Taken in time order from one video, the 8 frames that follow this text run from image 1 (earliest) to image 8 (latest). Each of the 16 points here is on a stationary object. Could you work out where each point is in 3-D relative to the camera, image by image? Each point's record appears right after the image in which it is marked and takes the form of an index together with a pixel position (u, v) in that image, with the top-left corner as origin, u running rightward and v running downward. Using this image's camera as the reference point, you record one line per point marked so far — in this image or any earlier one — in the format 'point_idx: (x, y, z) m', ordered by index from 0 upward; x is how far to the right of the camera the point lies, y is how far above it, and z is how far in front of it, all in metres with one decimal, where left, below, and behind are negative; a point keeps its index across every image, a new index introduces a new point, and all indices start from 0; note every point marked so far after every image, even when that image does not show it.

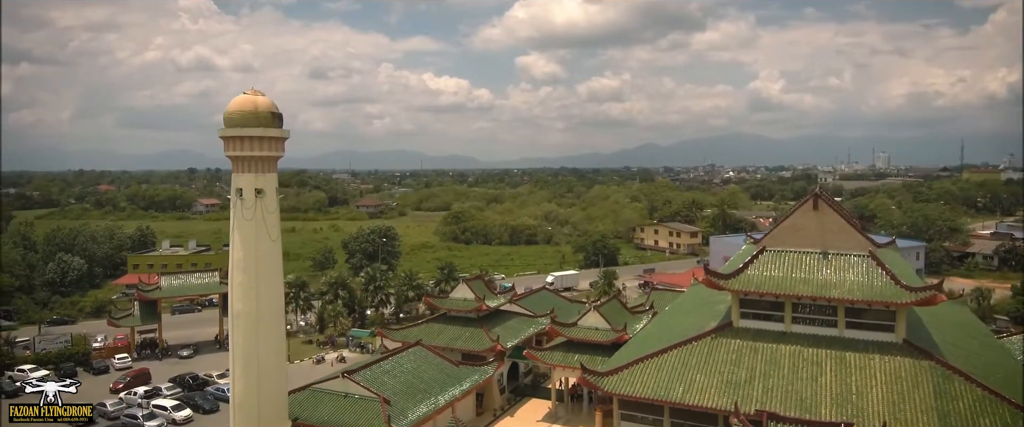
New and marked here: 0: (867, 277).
0: (+9.1, -1.7, +16.0) m
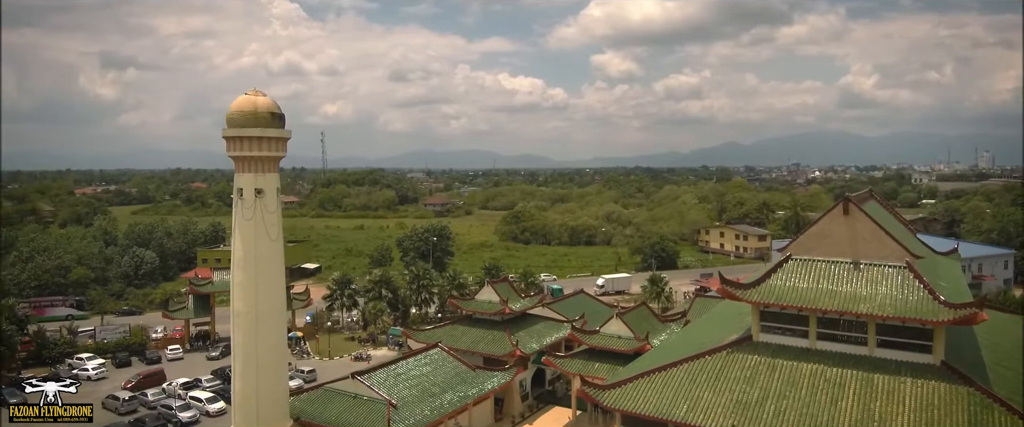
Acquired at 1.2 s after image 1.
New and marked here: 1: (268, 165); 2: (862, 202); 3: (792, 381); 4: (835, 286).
0: (+9.0, -1.8, +14.4) m
1: (-6.3, +1.2, +16.0) m
2: (+10.8, +0.4, +19.3) m
3: (+6.4, -3.9, +14.4) m
4: (+7.8, -1.8, +15.1) m
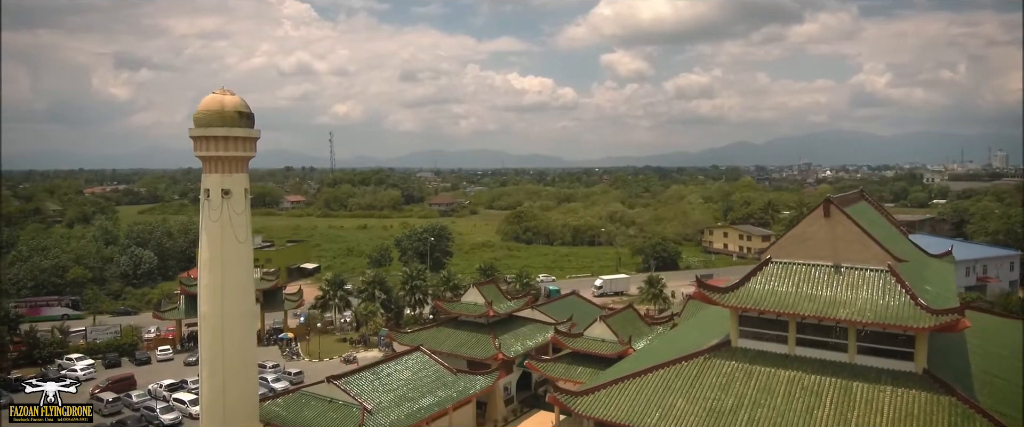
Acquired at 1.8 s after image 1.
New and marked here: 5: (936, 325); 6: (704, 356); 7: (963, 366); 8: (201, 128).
0: (+8.2, -1.9, +13.9) m
1: (-7.0, +1.2, +15.7) m
2: (+10.1, +0.4, +18.8) m
3: (+5.7, -3.9, +13.9) m
4: (+7.0, -1.8, +14.6) m
5: (+8.6, -2.3, +12.7) m
6: (+4.7, -3.5, +15.4) m
7: (+11.0, -3.7, +15.1) m
8: (-7.7, +2.1, +15.4) m
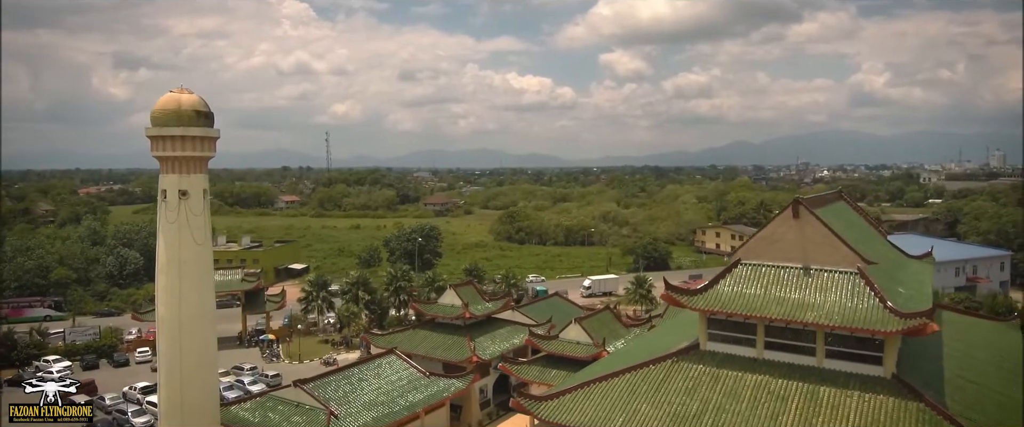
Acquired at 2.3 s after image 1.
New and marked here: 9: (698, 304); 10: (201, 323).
0: (+7.4, -1.9, +13.6) m
1: (-7.8, +1.2, +15.4) m
2: (+9.2, +0.4, +18.5) m
3: (+4.8, -3.9, +13.6) m
4: (+6.2, -1.8, +14.3) m
5: (+7.8, -2.3, +12.4) m
6: (+3.9, -3.5, +15.1) m
7: (+10.1, -3.7, +14.8) m
8: (-8.5, +2.1, +15.0) m
9: (+4.4, -2.1, +14.7) m
10: (-7.7, -2.7, +15.6) m
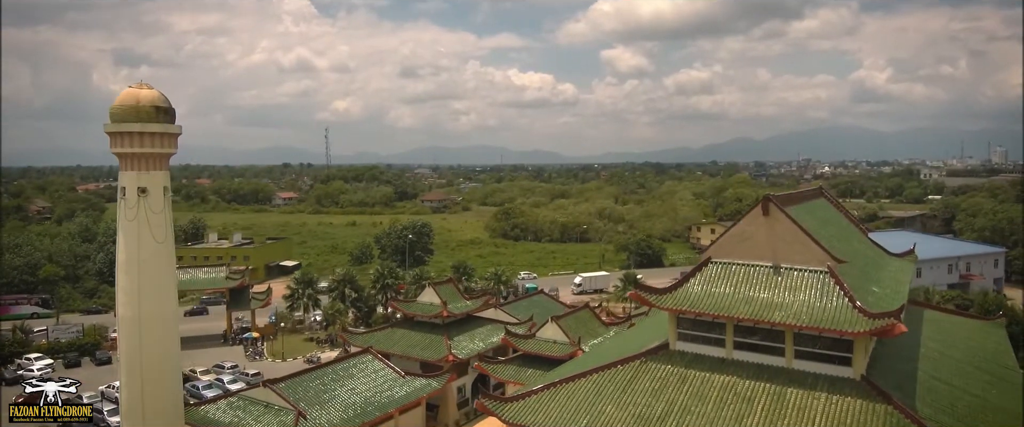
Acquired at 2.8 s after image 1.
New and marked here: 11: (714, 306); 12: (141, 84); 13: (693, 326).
0: (+6.6, -1.8, +13.3) m
1: (-8.6, +1.2, +15.1) m
2: (+8.4, +0.4, +18.2) m
3: (+4.0, -3.9, +13.4) m
4: (+5.4, -1.8, +14.0) m
5: (+7.0, -2.2, +12.1) m
6: (+3.0, -3.5, +14.8) m
7: (+9.3, -3.6, +14.5) m
8: (-9.3, +2.1, +14.7) m
9: (+3.6, -2.1, +14.4) m
10: (-8.6, -2.7, +15.4) m
11: (+4.5, -2.1, +14.0) m
12: (-9.0, +3.1, +15.2) m
13: (+4.3, -2.7, +14.7) m
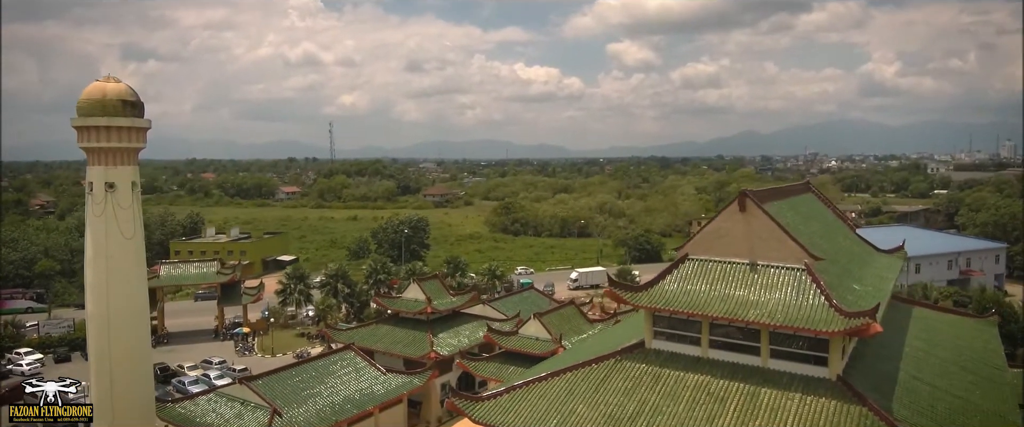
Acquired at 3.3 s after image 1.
0: (+5.9, -1.7, +13.0) m
1: (-9.3, +1.3, +14.8) m
2: (+7.8, +0.6, +17.9) m
3: (+3.4, -3.8, +13.1) m
4: (+4.7, -1.7, +13.7) m
5: (+6.3, -2.2, +11.8) m
6: (+2.4, -3.4, +14.6) m
7: (+8.6, -3.5, +14.2) m
8: (-10.0, +2.2, +14.5) m
9: (+2.9, -2.0, +14.1) m
10: (-9.2, -2.6, +15.2) m
11: (+3.9, -2.0, +13.7) m
12: (-9.6, +3.3, +14.9) m
13: (+3.6, -2.6, +14.4) m
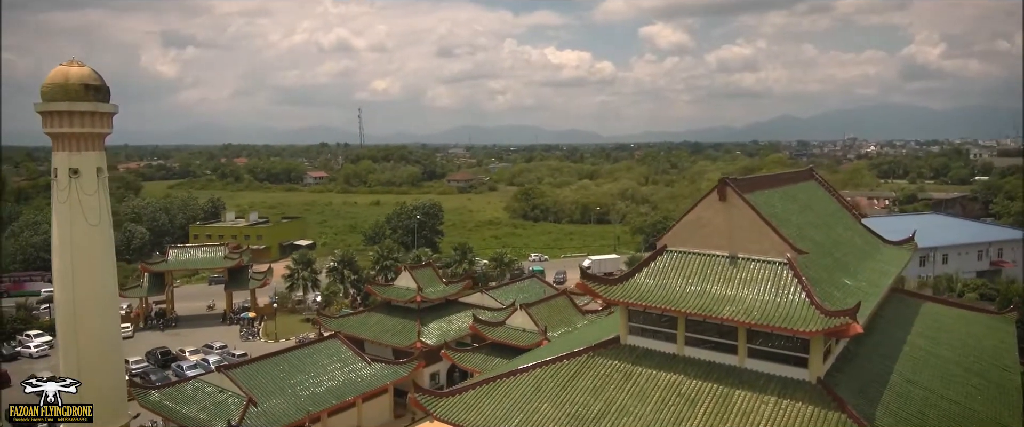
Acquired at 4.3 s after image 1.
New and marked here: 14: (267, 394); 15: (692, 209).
0: (+5.1, -1.6, +12.1) m
1: (-10.0, +1.6, +14.6) m
2: (+7.2, +0.9, +16.9) m
3: (+2.6, -3.6, +12.4) m
4: (+4.0, -1.5, +12.9) m
5: (+5.5, -2.0, +11.0) m
6: (+1.7, -3.1, +13.9) m
7: (+7.9, -3.3, +13.3) m
8: (-10.7, +2.5, +14.2) m
9: (+2.2, -1.7, +13.4) m
10: (-9.9, -2.3, +15.0) m
11: (+3.1, -1.8, +12.9) m
12: (-10.3, +3.6, +14.6) m
13: (+2.9, -2.3, +13.6) m
14: (-7.1, -5.2, +18.2) m
15: (+4.0, +0.1, +13.9) m
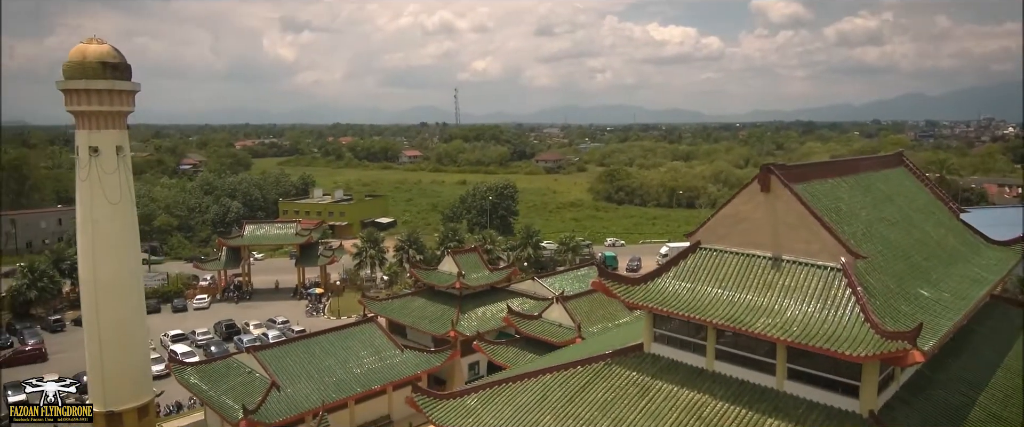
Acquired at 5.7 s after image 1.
0: (+5.0, -1.5, +10.0) m
1: (-9.5, +2.1, +14.6) m
2: (+7.8, +1.0, +14.3) m
3: (+2.5, -3.4, +10.7) m
4: (+4.0, -1.3, +10.9) m
5: (+5.2, -2.0, +8.8) m
6: (+1.8, -2.9, +12.3) m
7: (+7.9, -3.3, +10.8) m
8: (-10.2, +3.0, +14.3) m
9: (+2.3, -1.6, +11.7) m
10: (-9.4, -1.7, +15.1) m
11: (+3.1, -1.6, +11.1) m
12: (-9.8, +4.1, +14.6) m
13: (+3.0, -2.2, +11.9) m
14: (-6.2, -4.7, +17.9) m
15: (+4.2, +0.2, +11.8) m
